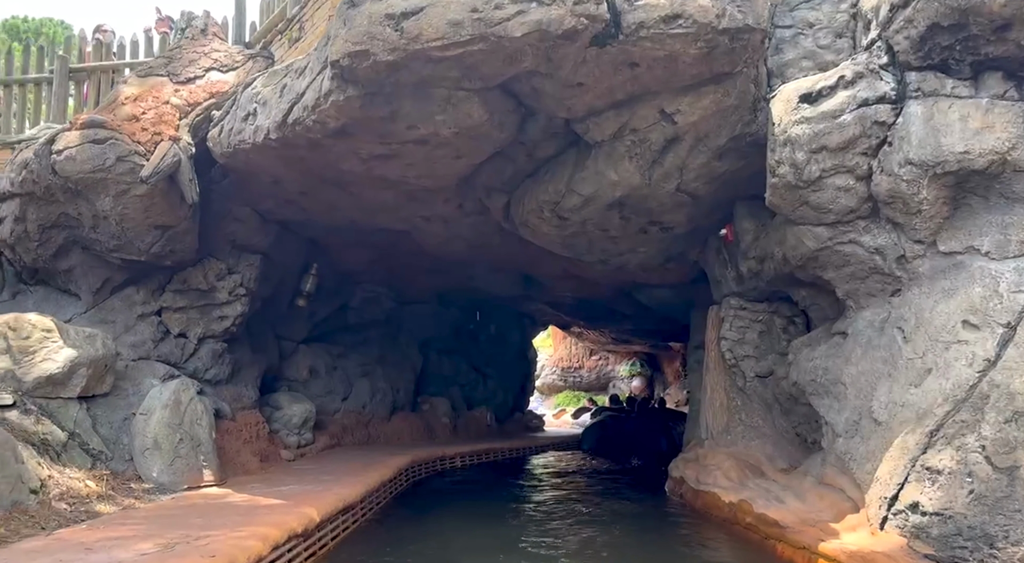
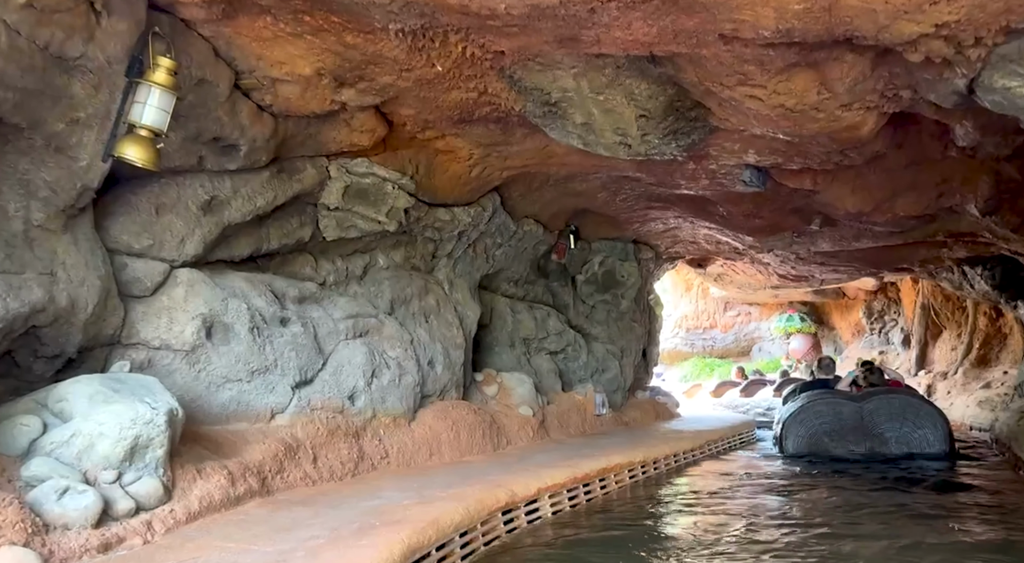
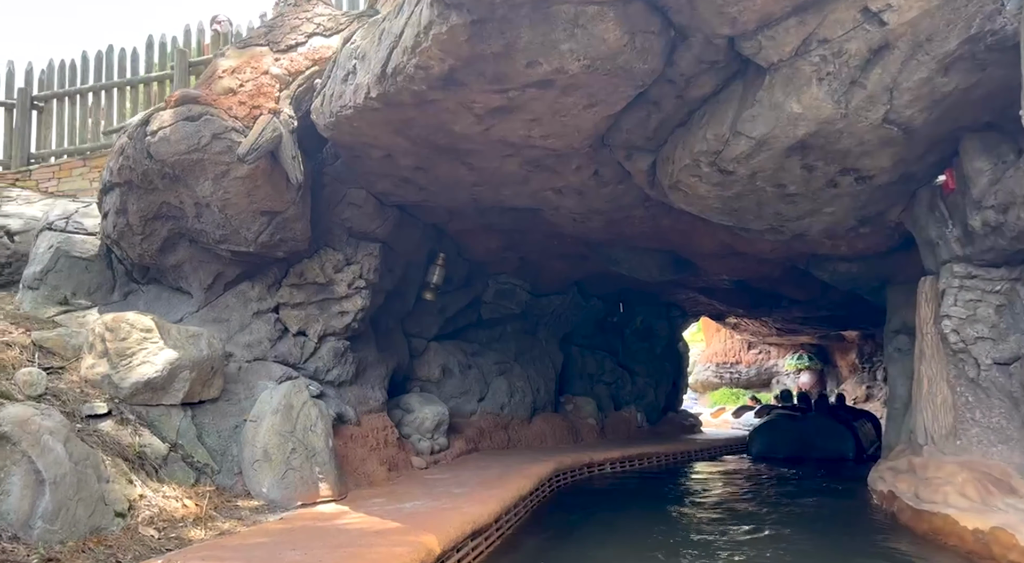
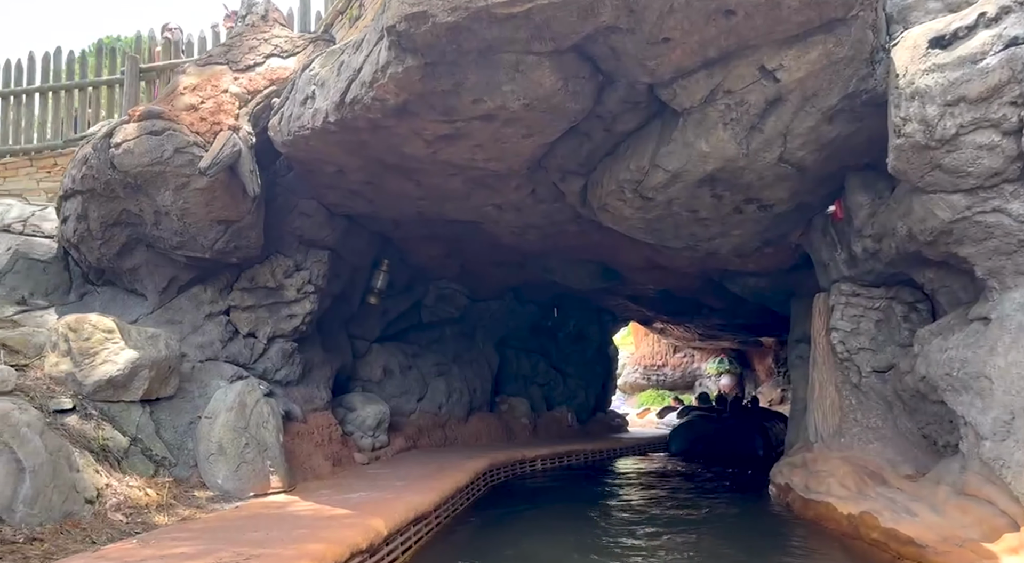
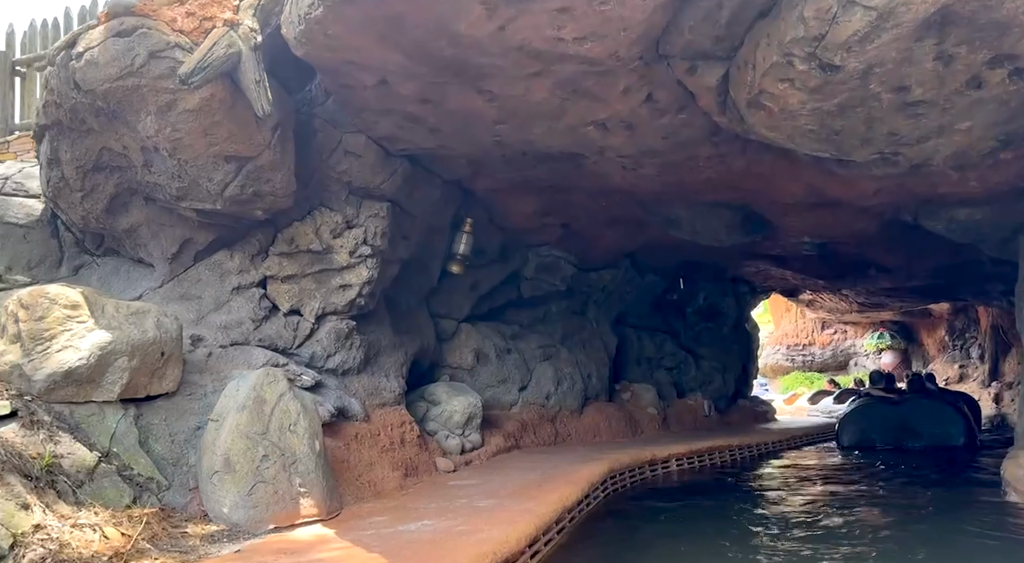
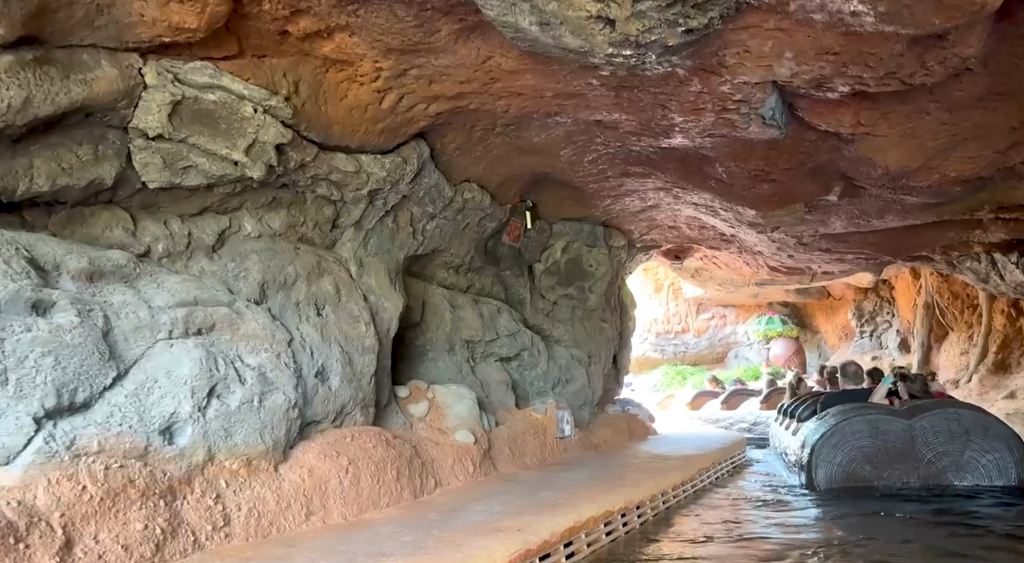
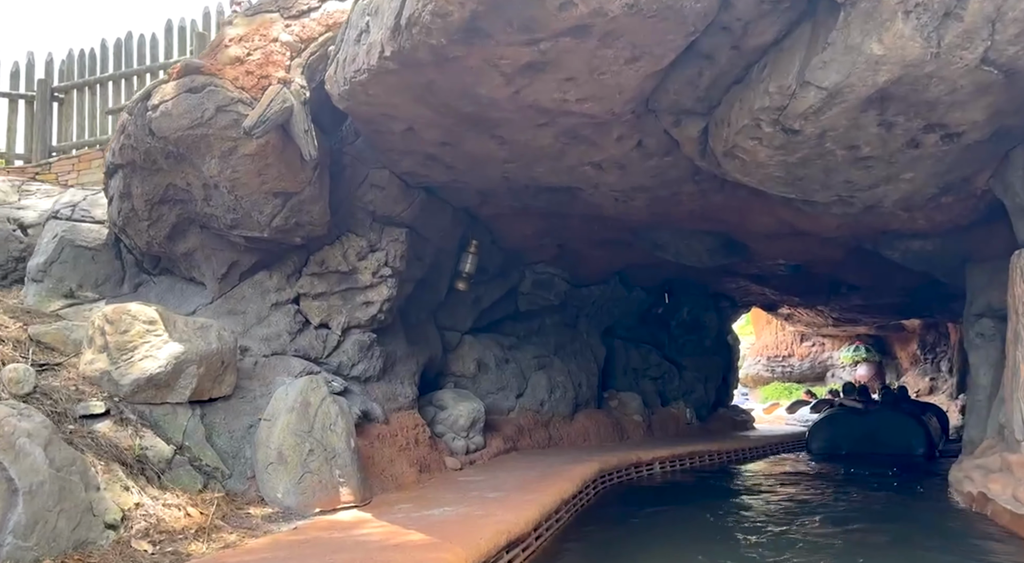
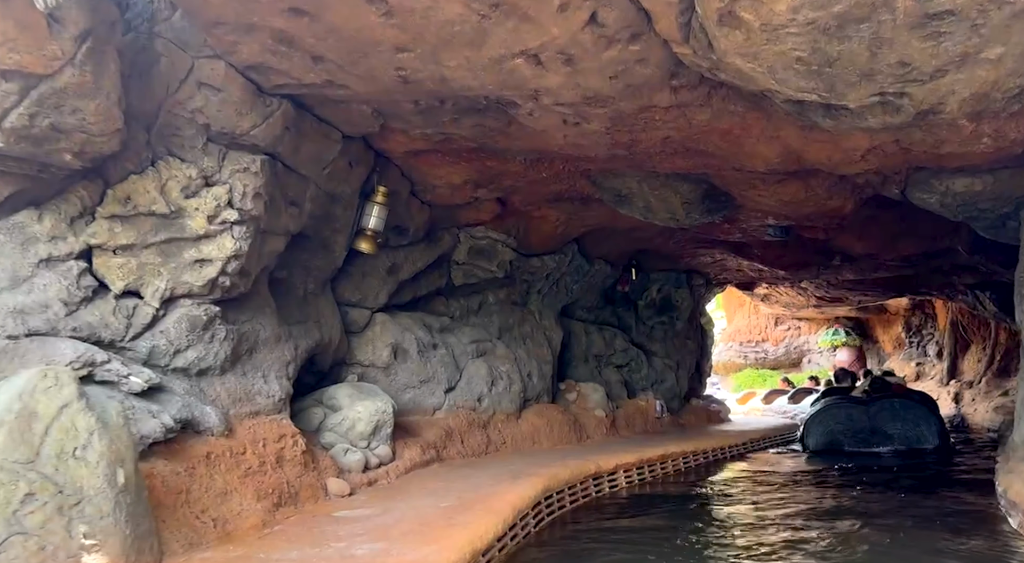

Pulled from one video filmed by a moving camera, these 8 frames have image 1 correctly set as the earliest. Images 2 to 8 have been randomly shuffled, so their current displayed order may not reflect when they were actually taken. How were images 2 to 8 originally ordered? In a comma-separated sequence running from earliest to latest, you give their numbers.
4, 3, 7, 5, 8, 2, 6
